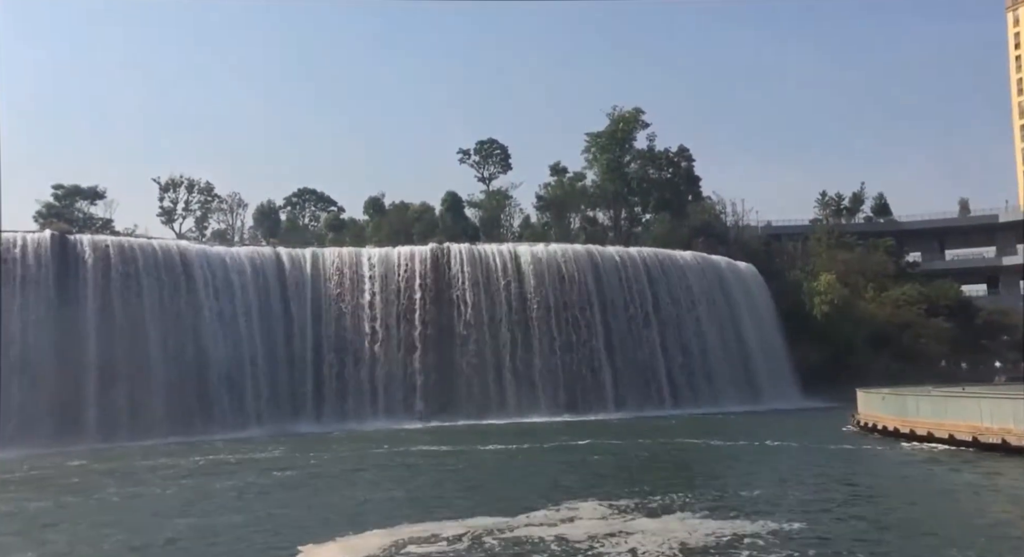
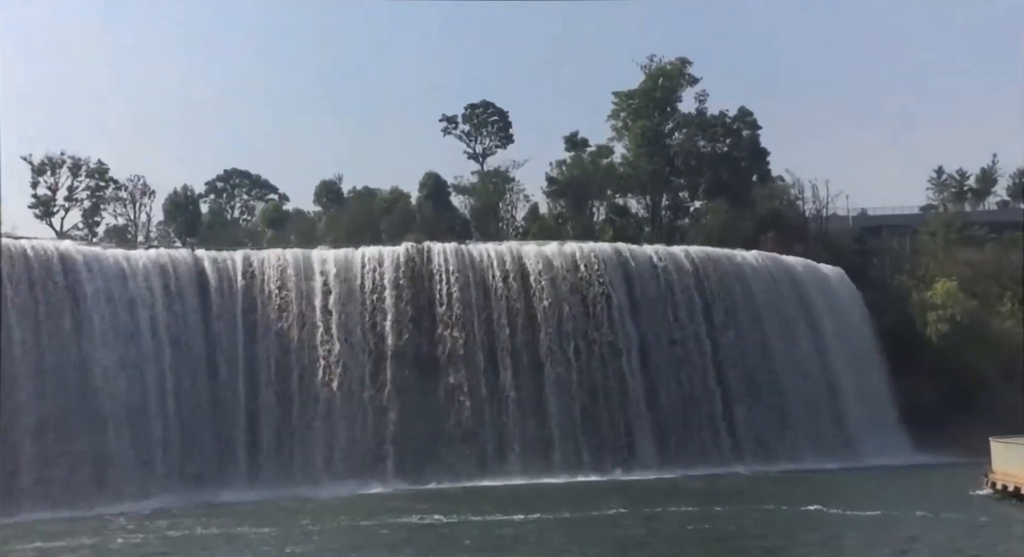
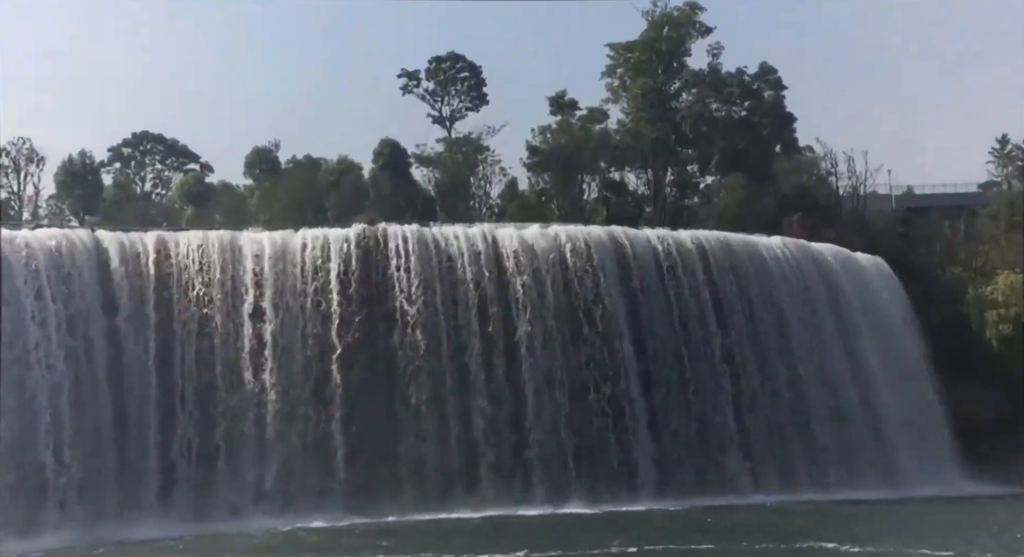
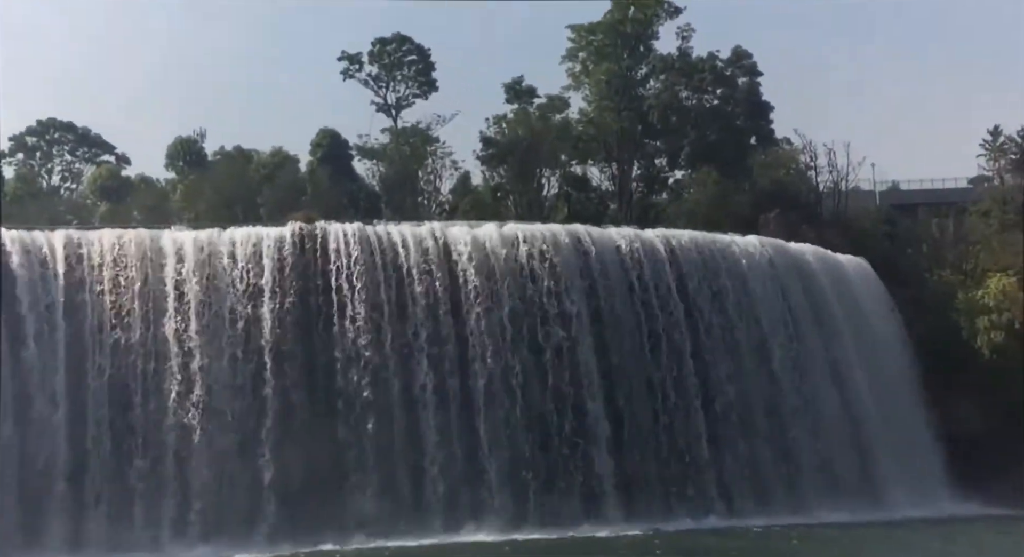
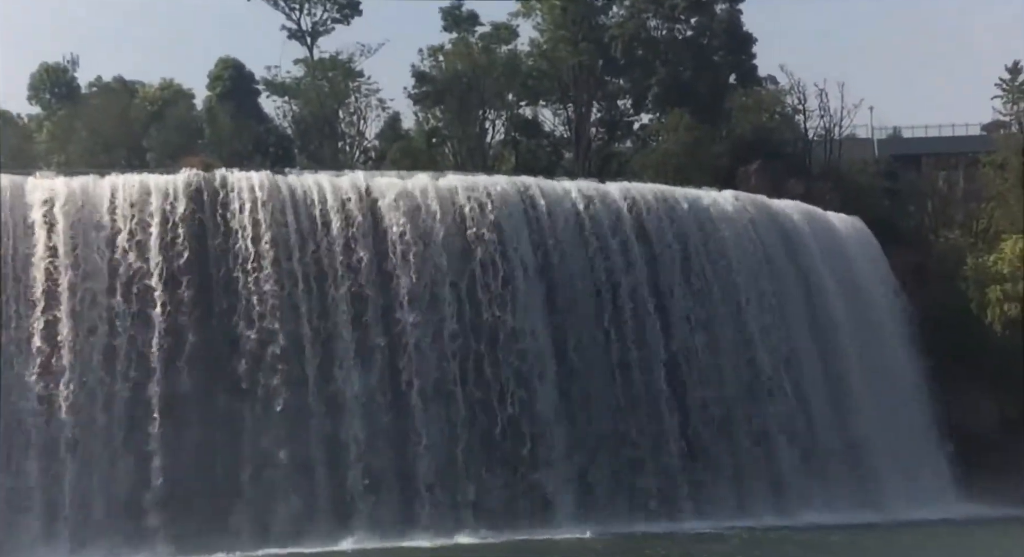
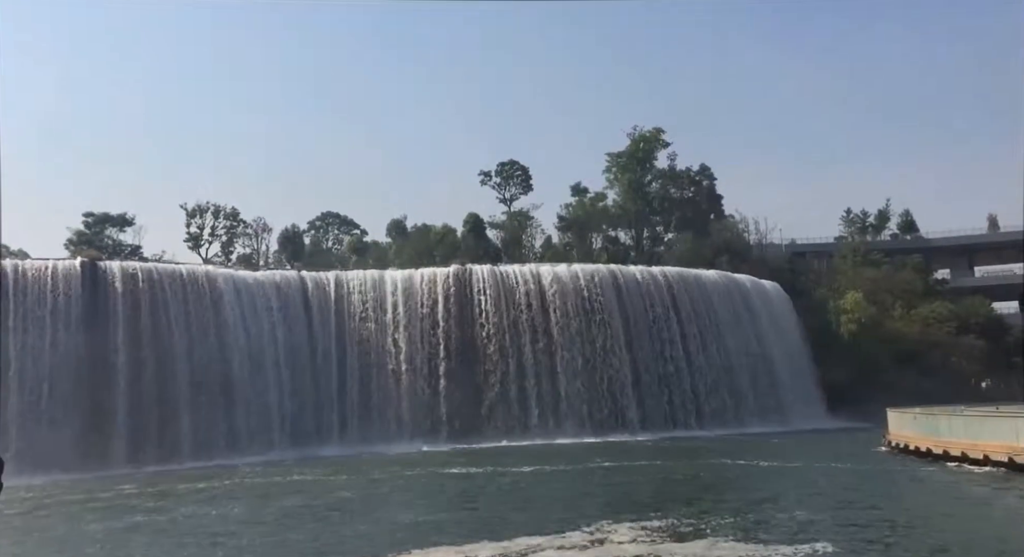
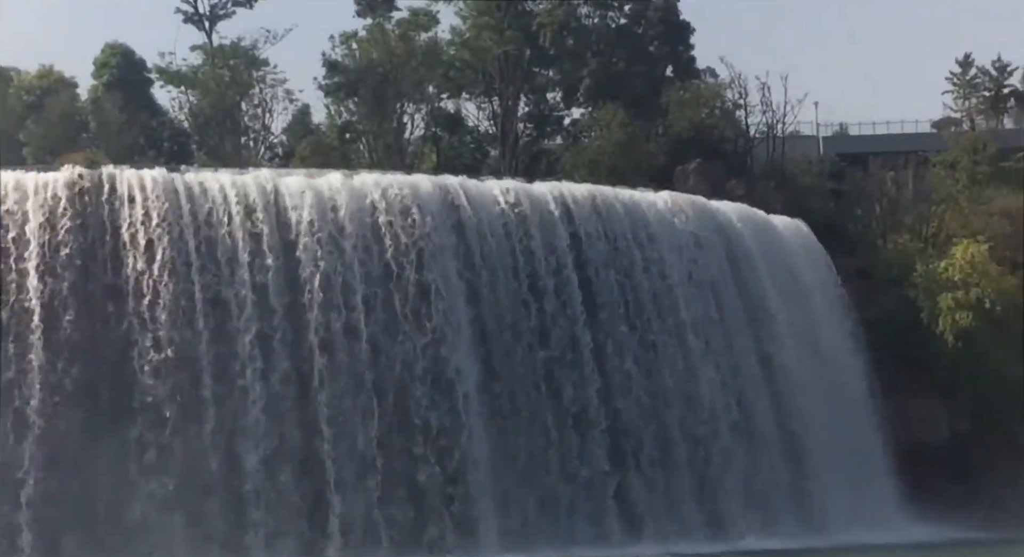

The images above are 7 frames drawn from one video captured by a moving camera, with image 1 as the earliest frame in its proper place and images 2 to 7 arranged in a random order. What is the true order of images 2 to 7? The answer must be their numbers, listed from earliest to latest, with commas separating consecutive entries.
6, 2, 3, 4, 5, 7
